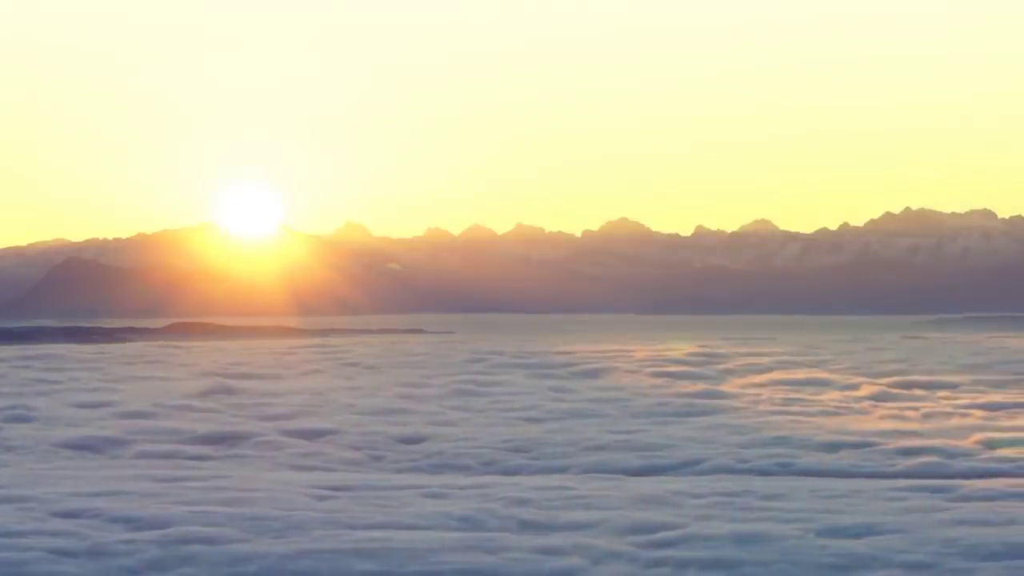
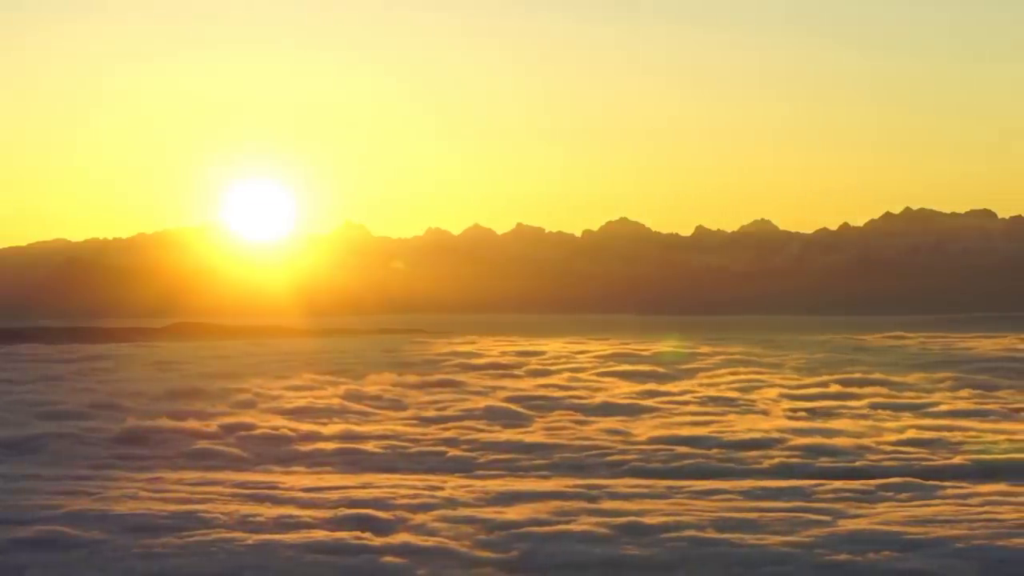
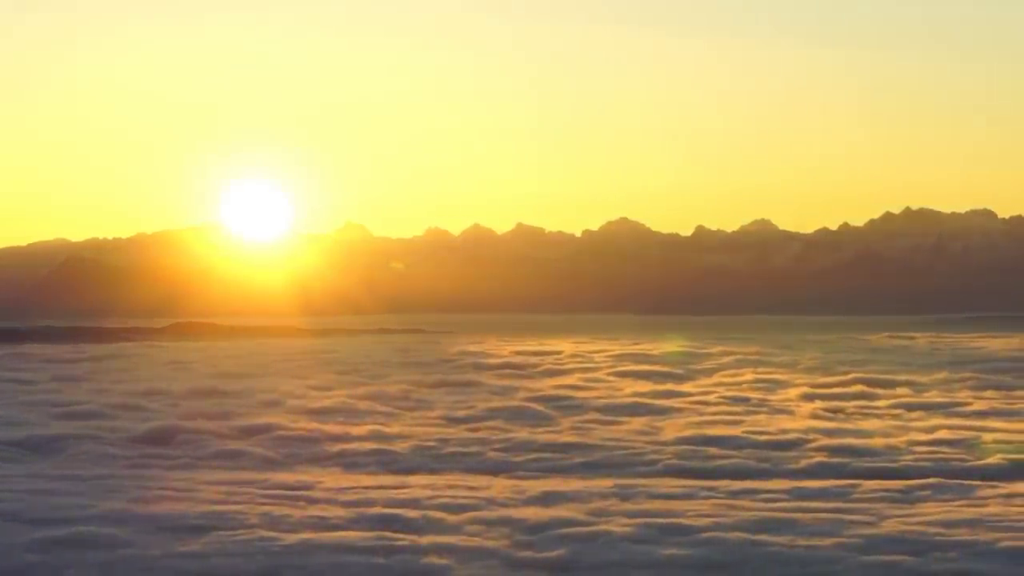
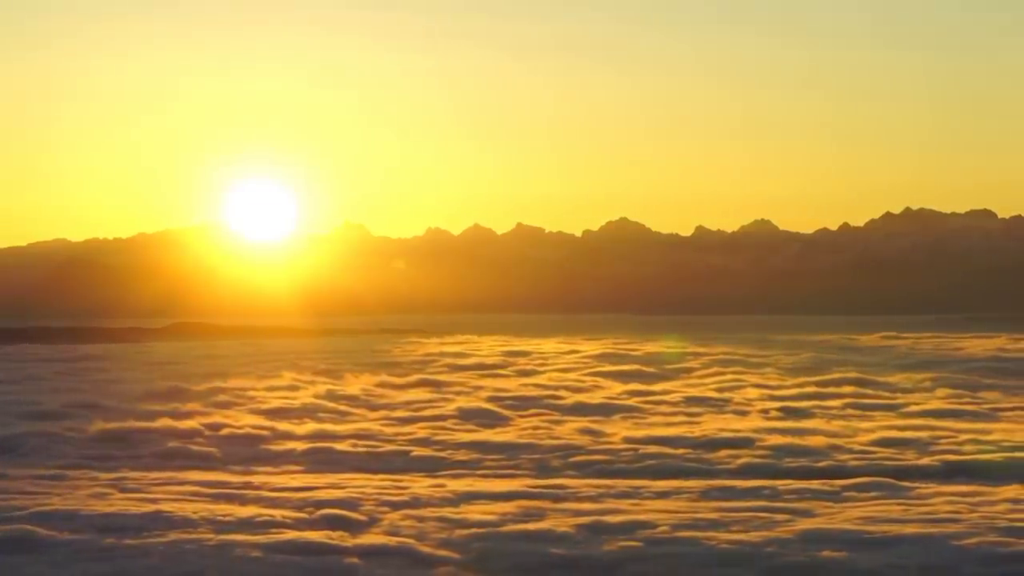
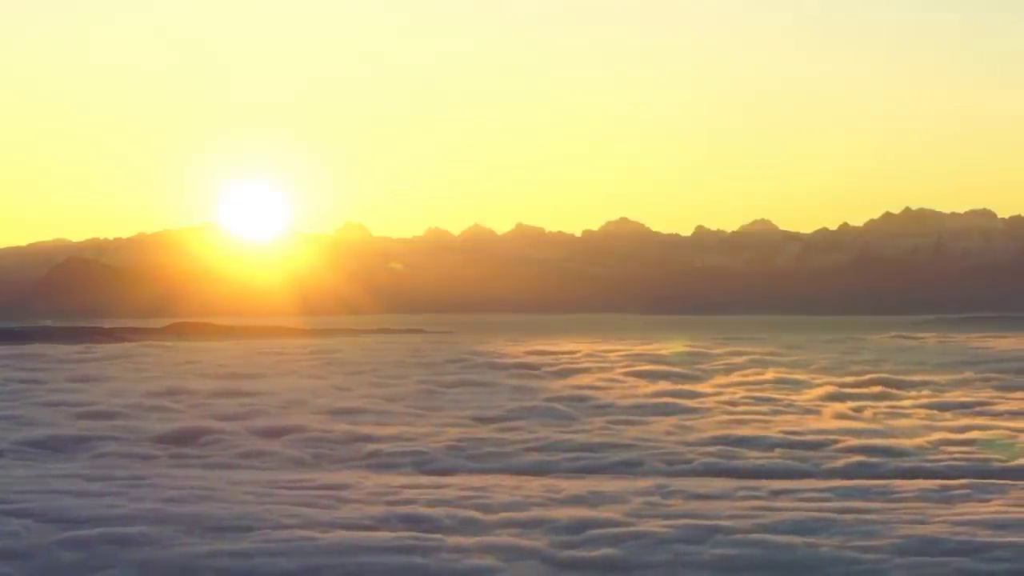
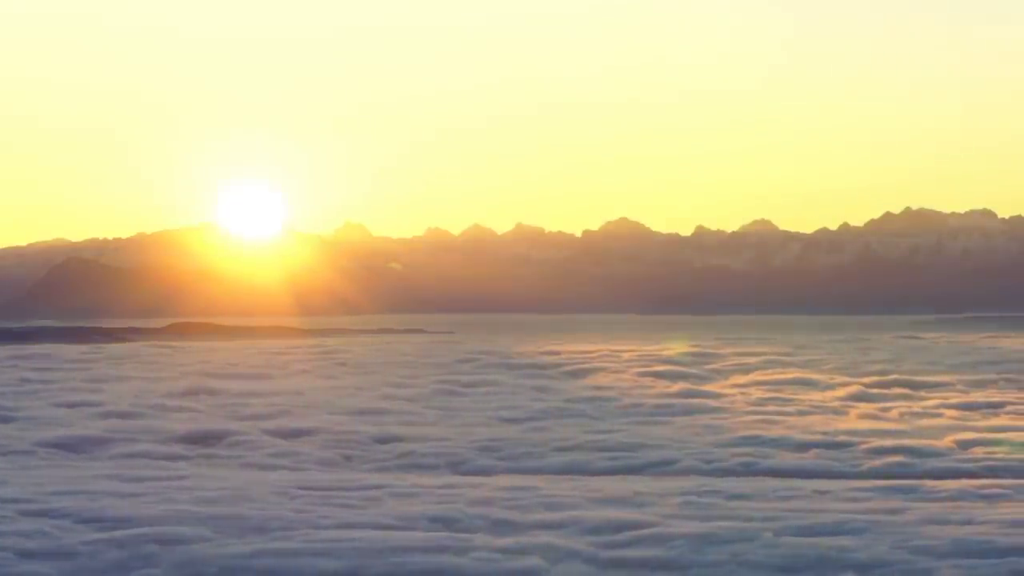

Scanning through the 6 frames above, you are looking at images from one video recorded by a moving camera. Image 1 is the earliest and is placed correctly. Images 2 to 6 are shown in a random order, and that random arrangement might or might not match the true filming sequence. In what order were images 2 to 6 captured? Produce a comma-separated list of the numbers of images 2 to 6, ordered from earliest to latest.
6, 5, 3, 2, 4
